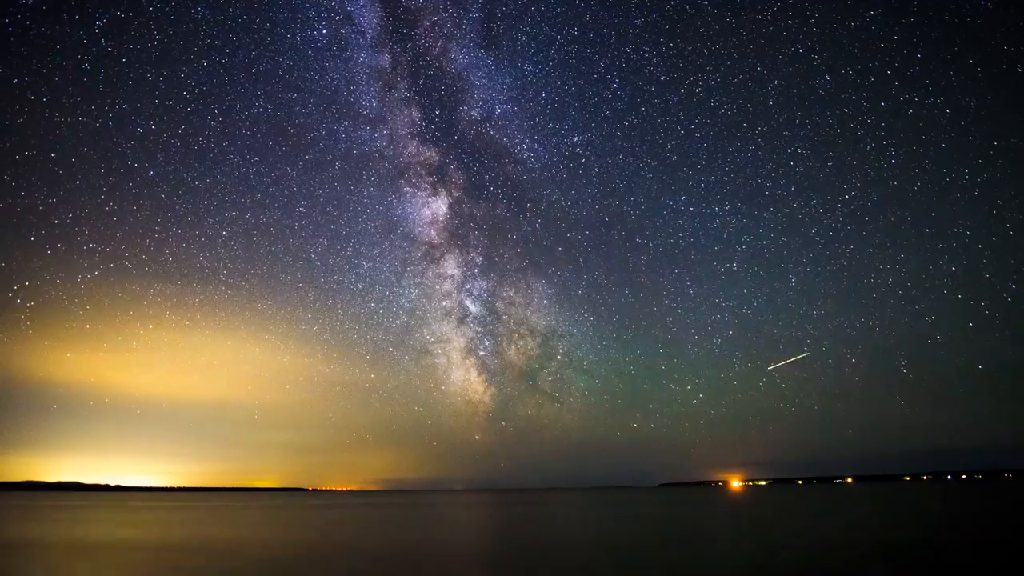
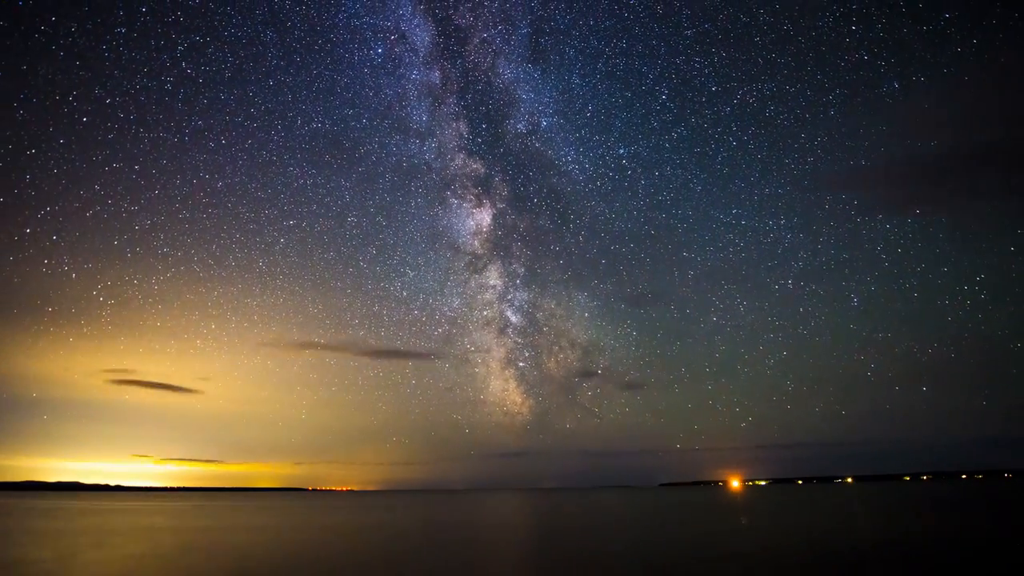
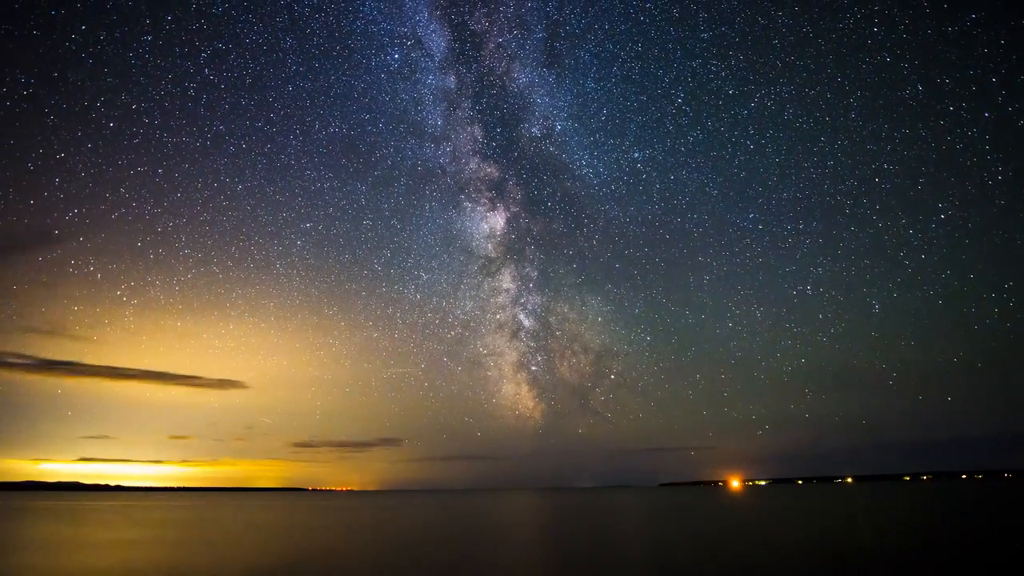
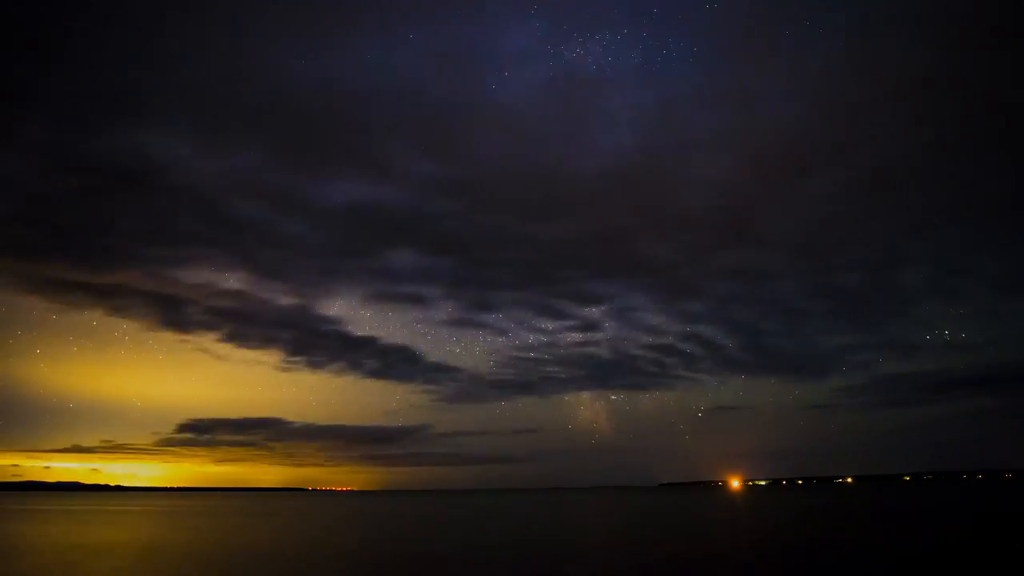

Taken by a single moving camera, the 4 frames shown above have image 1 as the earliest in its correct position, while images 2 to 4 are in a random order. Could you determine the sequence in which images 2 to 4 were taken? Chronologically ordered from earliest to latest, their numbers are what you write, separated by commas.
2, 3, 4
